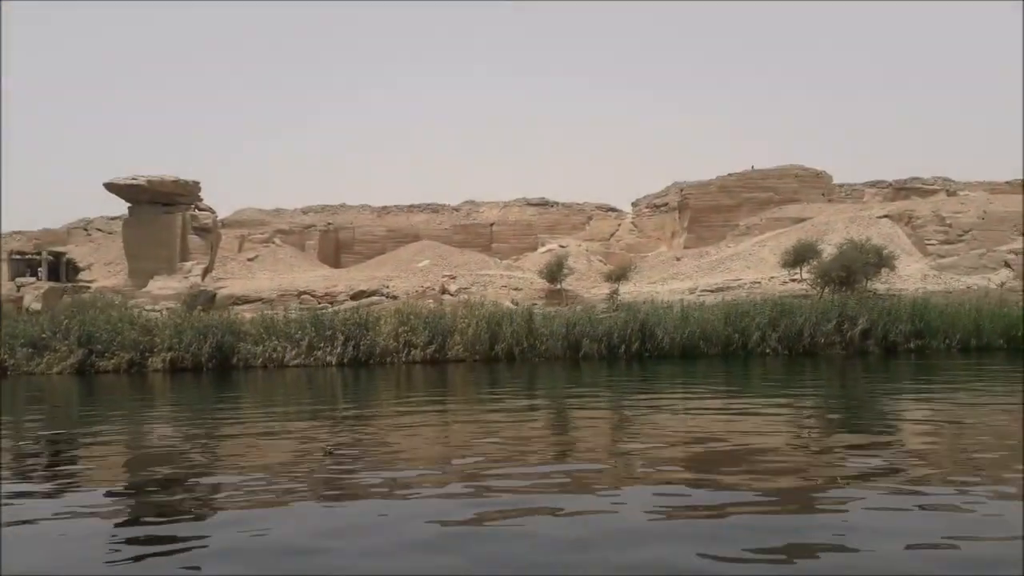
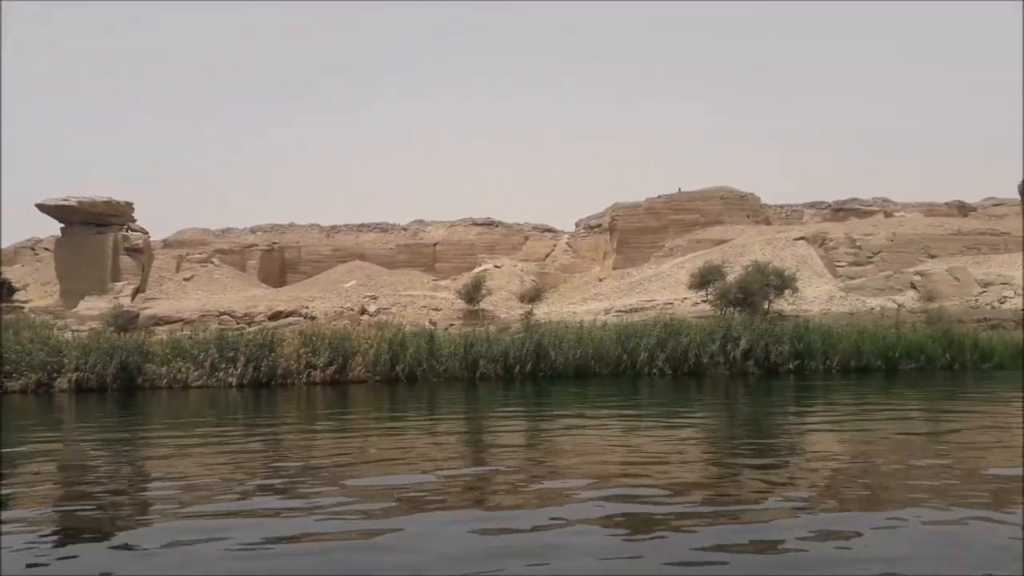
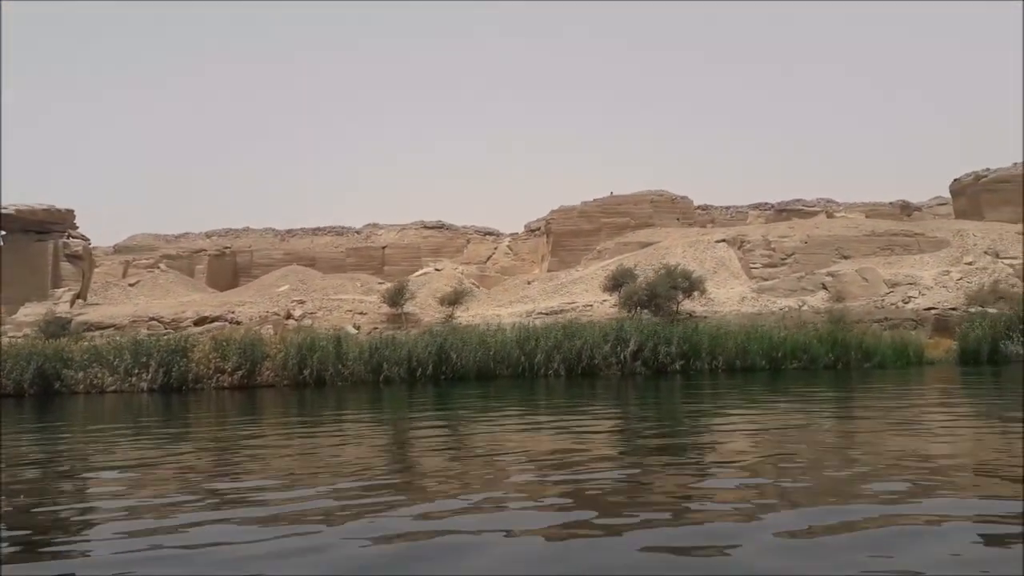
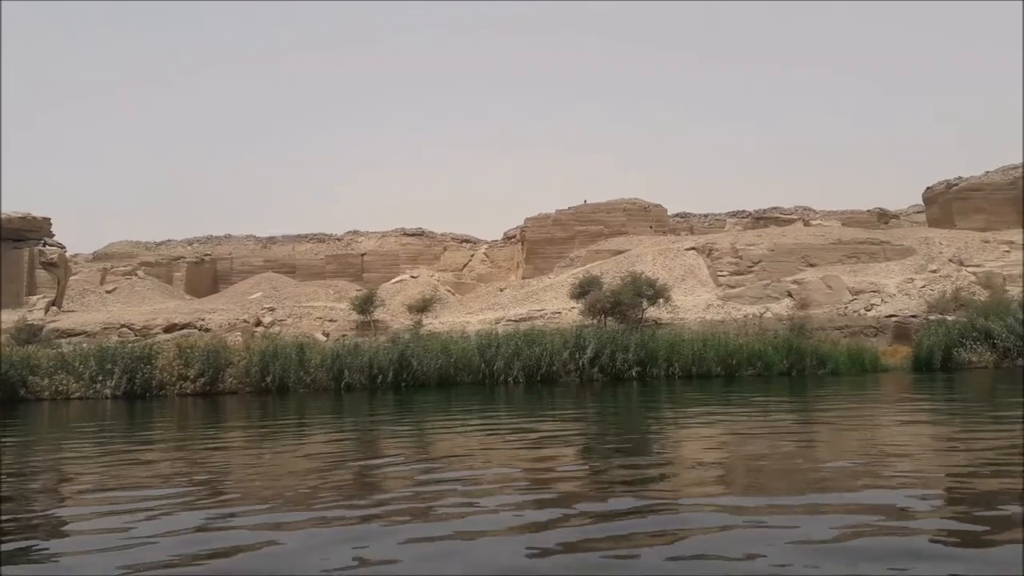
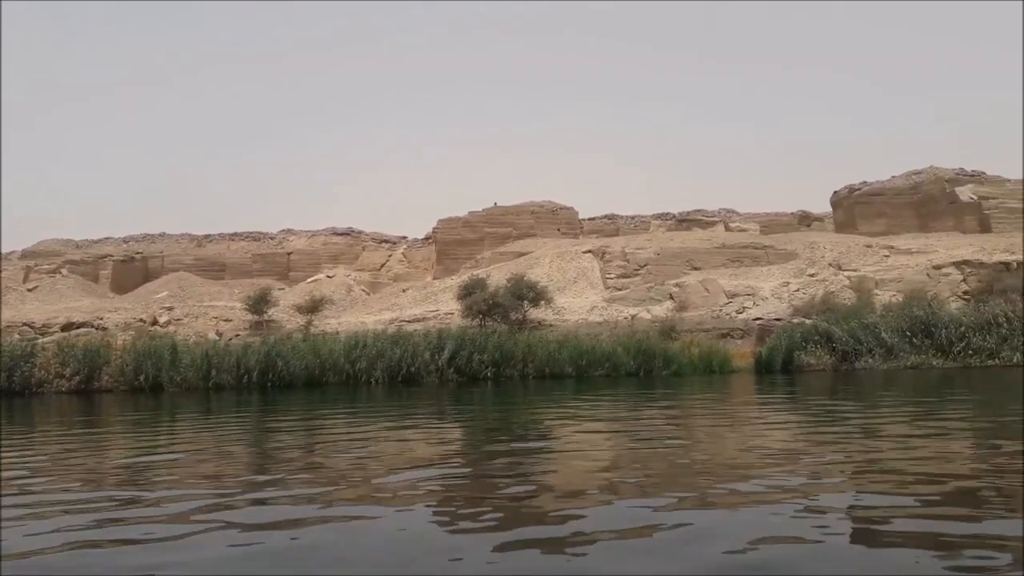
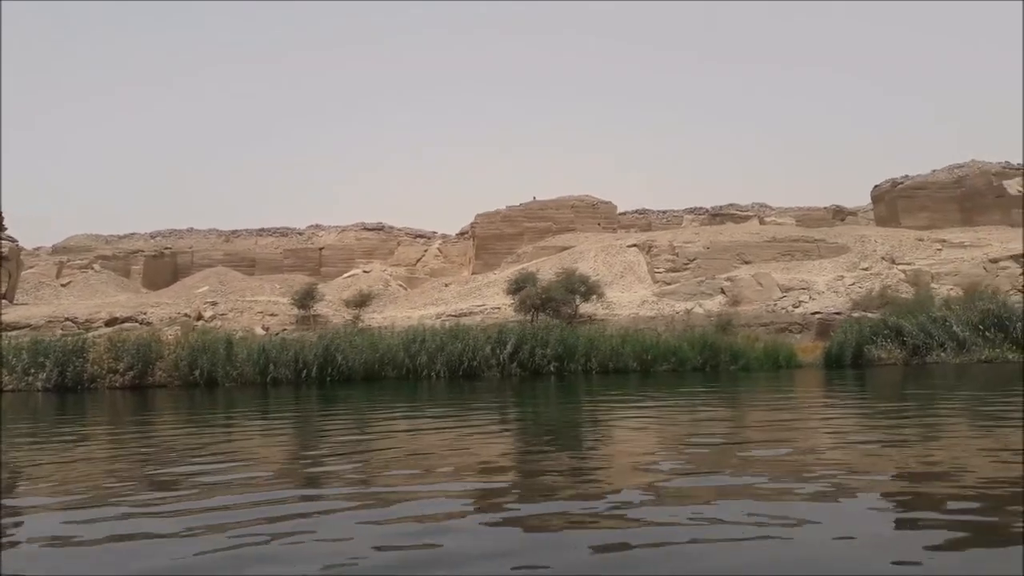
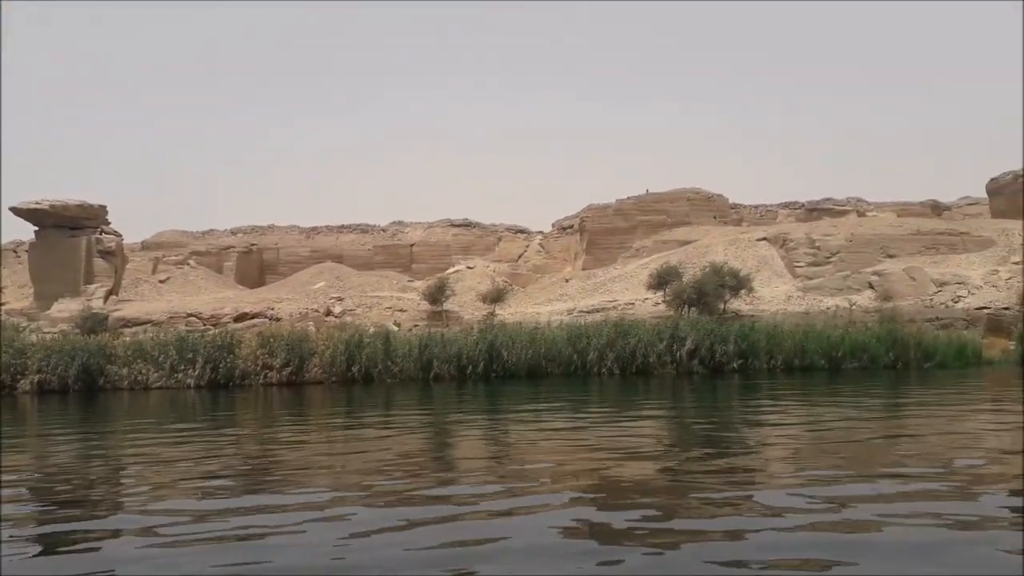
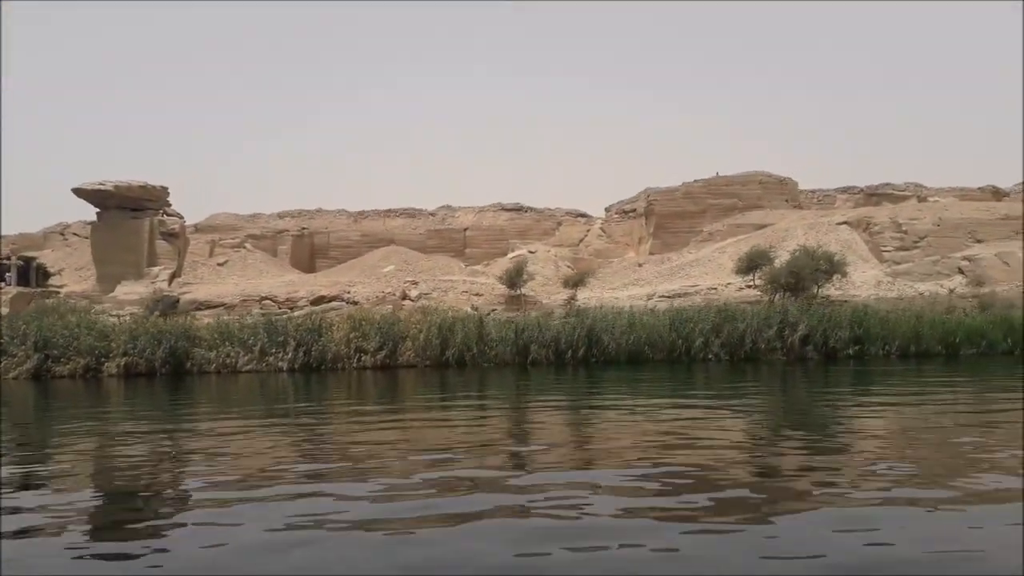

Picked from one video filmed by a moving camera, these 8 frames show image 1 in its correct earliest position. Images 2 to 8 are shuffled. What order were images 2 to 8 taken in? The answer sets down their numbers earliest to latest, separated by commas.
8, 2, 7, 3, 4, 6, 5
